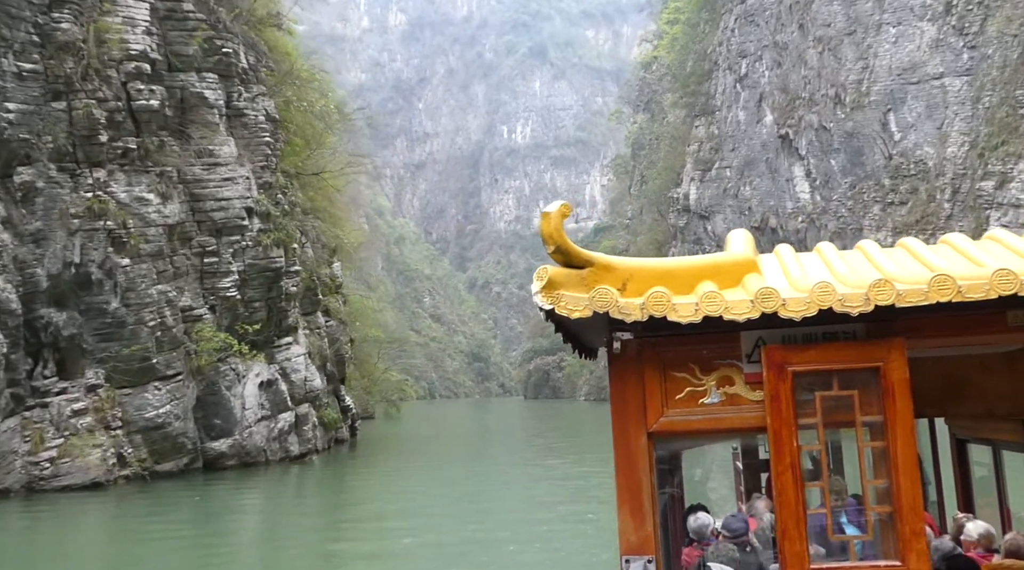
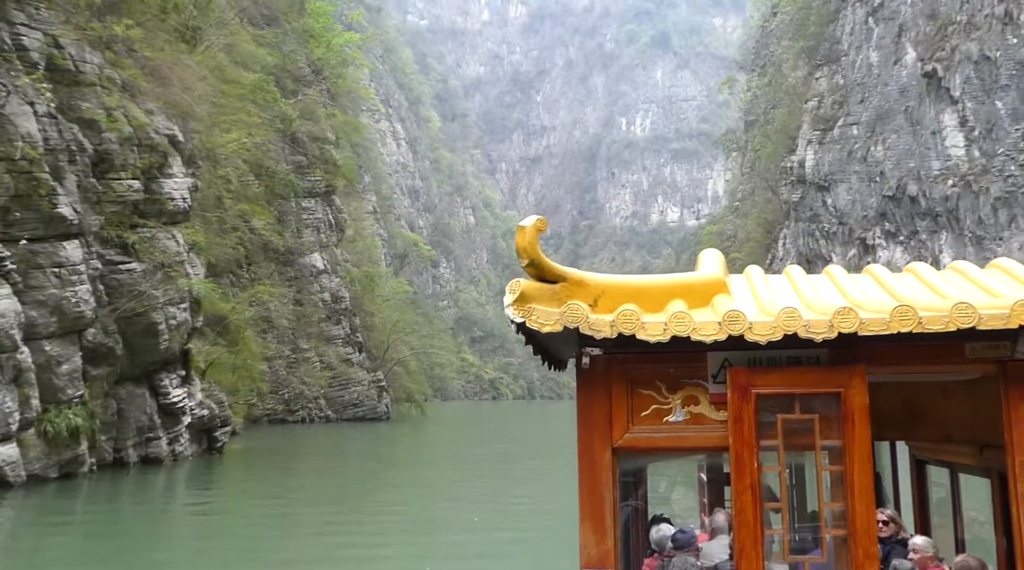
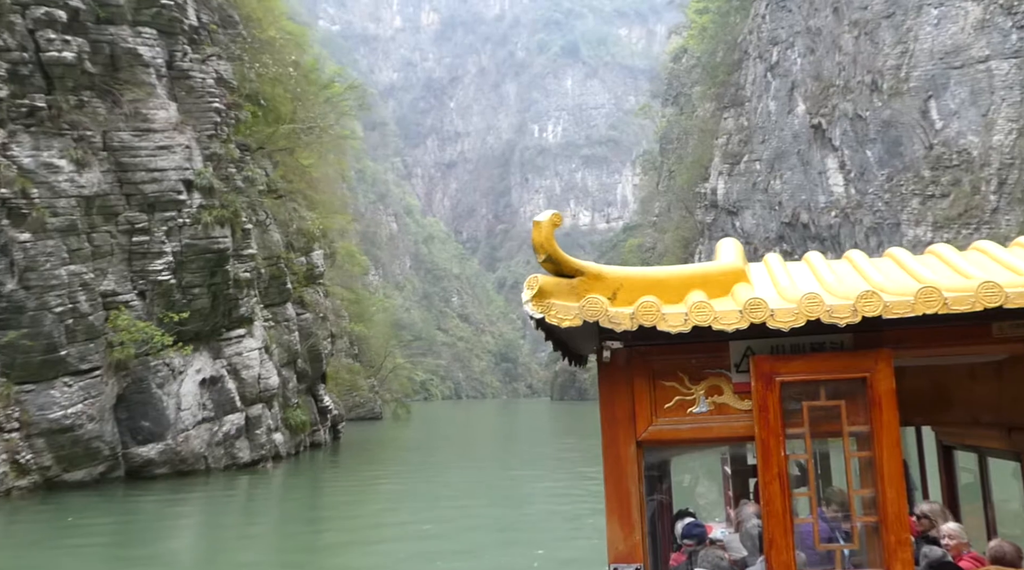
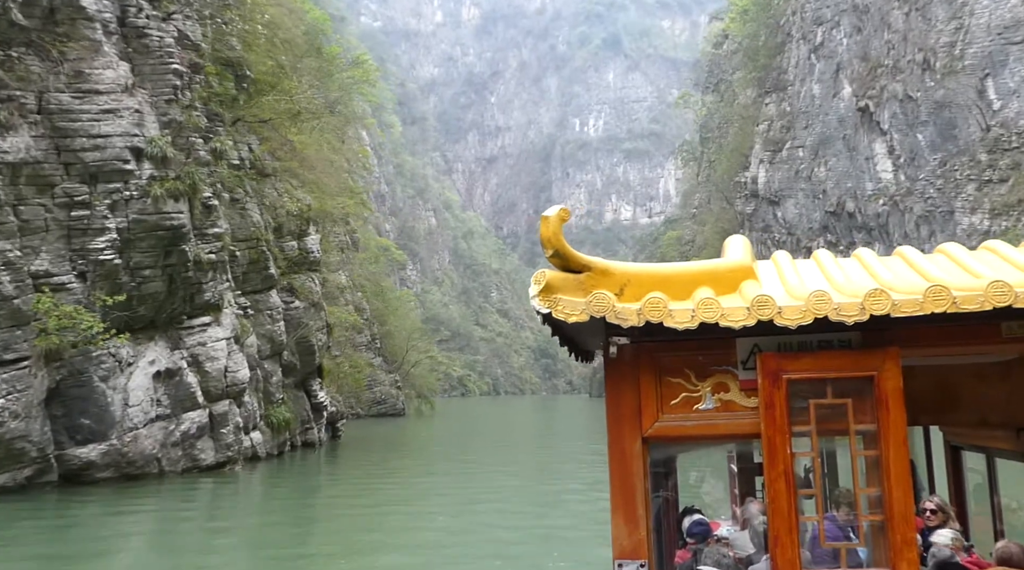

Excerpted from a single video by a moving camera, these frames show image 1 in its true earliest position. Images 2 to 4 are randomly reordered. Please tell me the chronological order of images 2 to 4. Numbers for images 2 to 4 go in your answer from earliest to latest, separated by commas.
3, 4, 2
